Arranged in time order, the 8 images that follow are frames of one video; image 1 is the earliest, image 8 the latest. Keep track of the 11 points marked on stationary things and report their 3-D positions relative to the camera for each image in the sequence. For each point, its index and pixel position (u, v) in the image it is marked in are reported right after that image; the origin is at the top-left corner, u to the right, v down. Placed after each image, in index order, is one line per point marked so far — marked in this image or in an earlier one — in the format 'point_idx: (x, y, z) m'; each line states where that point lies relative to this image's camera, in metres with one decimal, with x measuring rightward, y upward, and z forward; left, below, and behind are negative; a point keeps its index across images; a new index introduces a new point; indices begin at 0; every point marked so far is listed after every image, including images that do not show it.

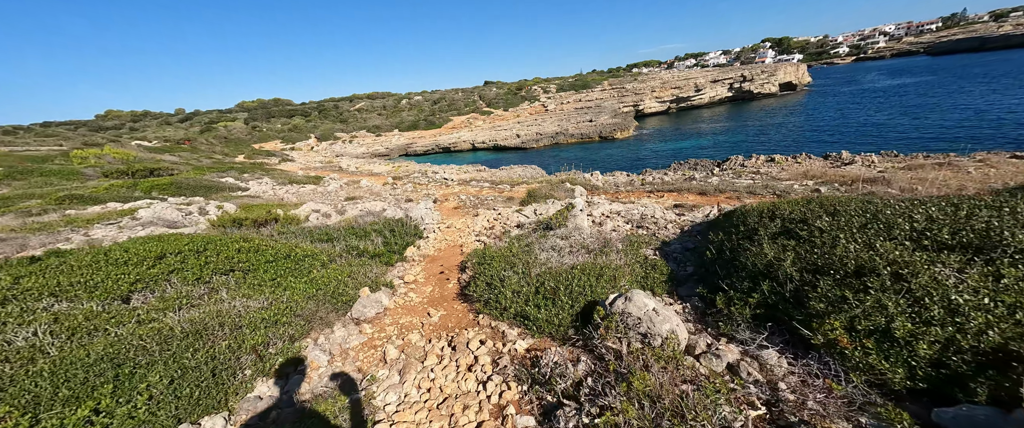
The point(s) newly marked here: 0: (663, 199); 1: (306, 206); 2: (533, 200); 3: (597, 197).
0: (+6.9, +0.6, +16.0) m
1: (-10.4, +0.4, +17.6) m
2: (+0.9, +0.6, +15.0) m
3: (+3.9, +0.7, +16.0) m
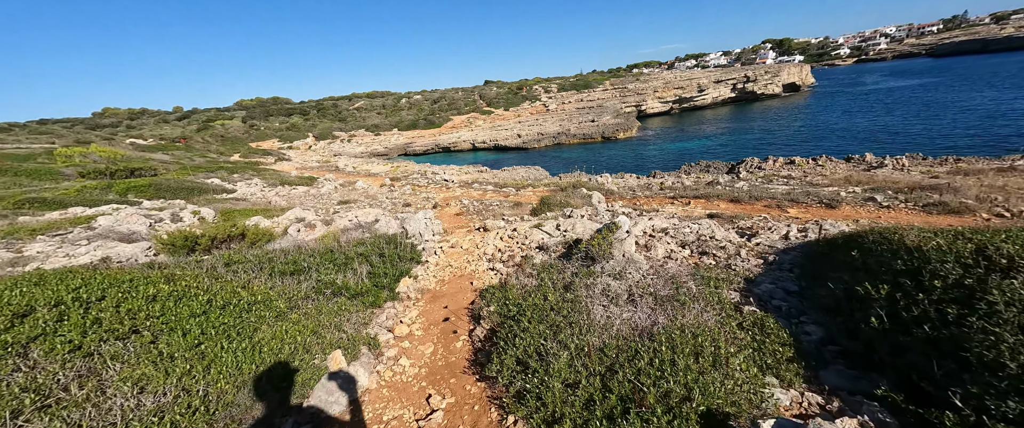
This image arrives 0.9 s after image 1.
0: (+7.3, +0.2, +14.3) m
1: (-10.0, +0.1, +15.9) m
2: (+1.3, +0.2, +13.2) m
3: (+4.3, +0.4, +14.3) m
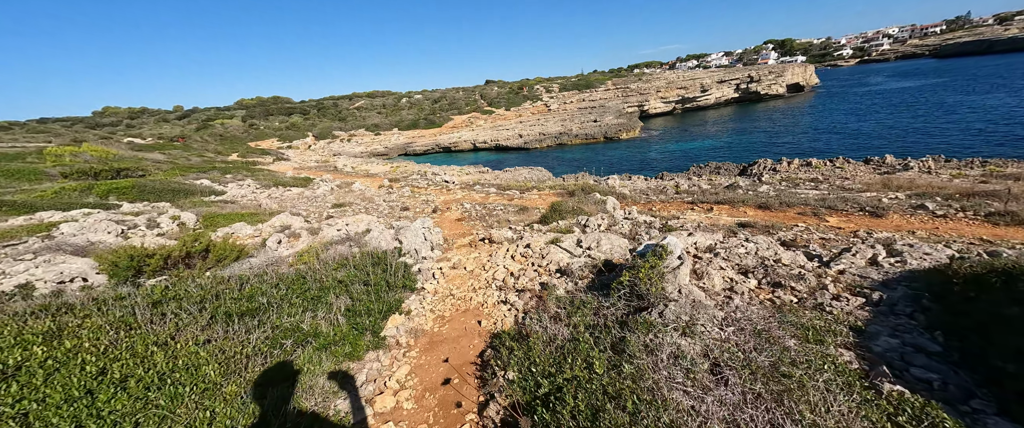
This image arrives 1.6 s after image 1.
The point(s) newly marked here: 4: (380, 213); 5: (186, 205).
0: (+7.6, -0.1, +13.0) m
1: (-9.7, -0.1, +14.6) m
2: (+1.6, 0.0, +12.0) m
3: (+4.6, +0.1, +13.0) m
4: (-7.2, +0.1, +18.9) m
5: (-18.7, +0.3, +19.9) m
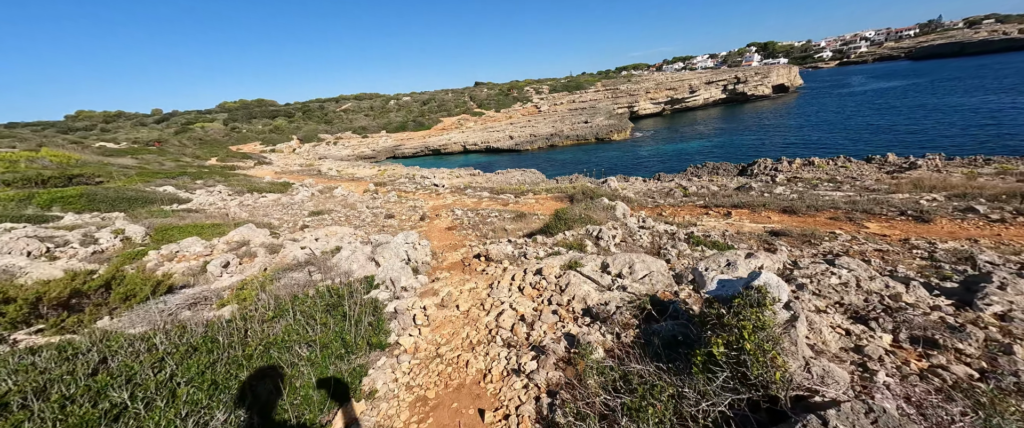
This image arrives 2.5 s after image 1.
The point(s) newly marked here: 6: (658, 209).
0: (+7.5, -0.3, +11.6) m
1: (-9.8, -0.5, +12.7) m
2: (+1.5, -0.3, +10.4) m
3: (+4.5, -0.2, +11.5) m
4: (-7.5, -0.4, +17.1) m
5: (-19.0, -0.2, +17.8) m
6: (+6.2, +0.2, +14.8) m
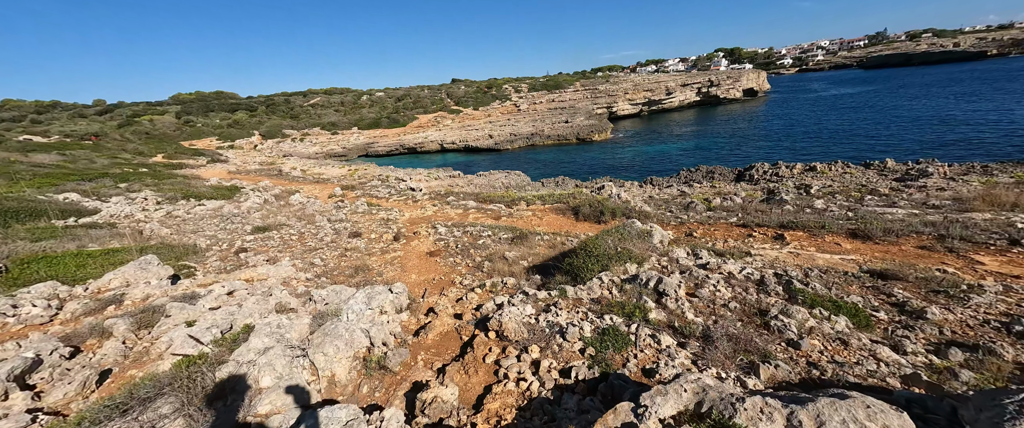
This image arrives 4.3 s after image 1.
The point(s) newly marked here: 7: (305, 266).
0: (+7.6, -1.0, +9.1) m
1: (-9.7, -1.3, +9.0) m
2: (+1.8, -1.0, +7.5) m
3: (+4.6, -0.9, +8.8) m
4: (-7.7, -1.1, +13.5) m
5: (-19.2, -1.0, +13.4) m
6: (+6.1, -0.5, +12.2) m
7: (-6.6, -1.6, +11.1) m
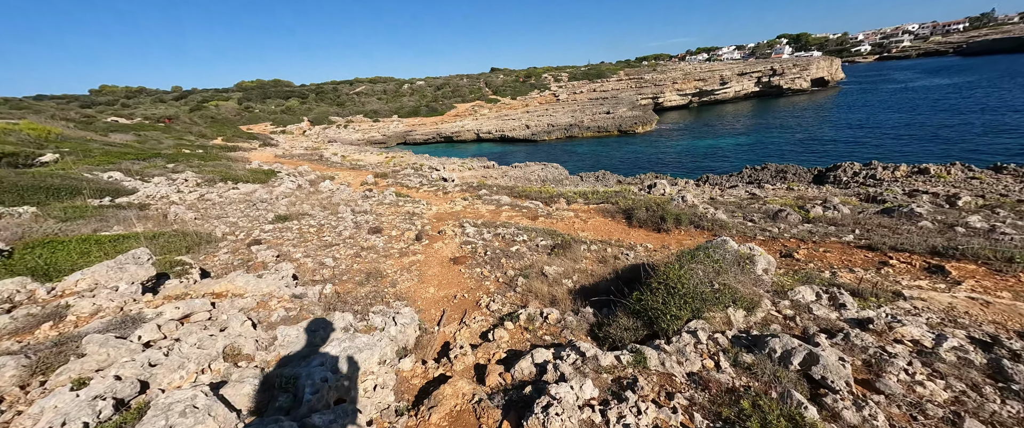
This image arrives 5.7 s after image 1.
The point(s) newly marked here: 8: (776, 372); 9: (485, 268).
0: (+8.5, -1.5, +6.1) m
1: (-8.8, -1.0, +7.8) m
2: (+2.5, -1.3, +5.1) m
3: (+5.5, -1.3, +6.1) m
4: (-6.3, -0.8, +12.1) m
5: (-17.7, -0.2, +13.2) m
6: (+7.3, -0.9, +9.3) m
7: (-5.5, -1.4, +9.6) m
8: (+2.9, -1.6, +3.9) m
9: (-0.7, -1.4, +9.4) m
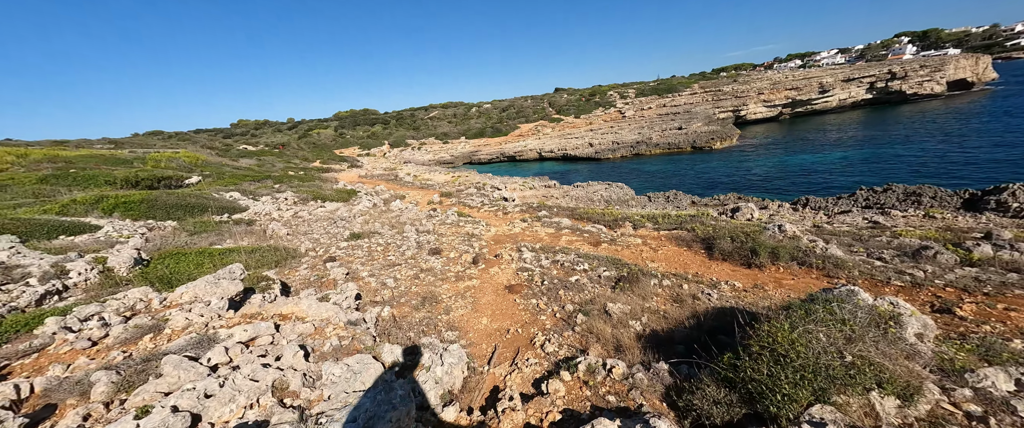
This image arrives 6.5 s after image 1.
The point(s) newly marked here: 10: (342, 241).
0: (+9.3, -2.2, +3.7) m
1: (-7.3, -1.5, +8.7) m
2: (+3.2, -1.9, +3.9) m
3: (+6.3, -1.9, +4.3) m
4: (-4.1, -1.6, +12.4) m
5: (-15.1, -0.9, +15.7) m
6: (+8.7, -1.7, +7.1) m
7: (-3.8, -2.1, +9.8) m
8: (+3.3, -2.1, +2.7) m
9: (+0.9, -2.2, +8.8) m
10: (-7.2, -1.2, +15.0) m
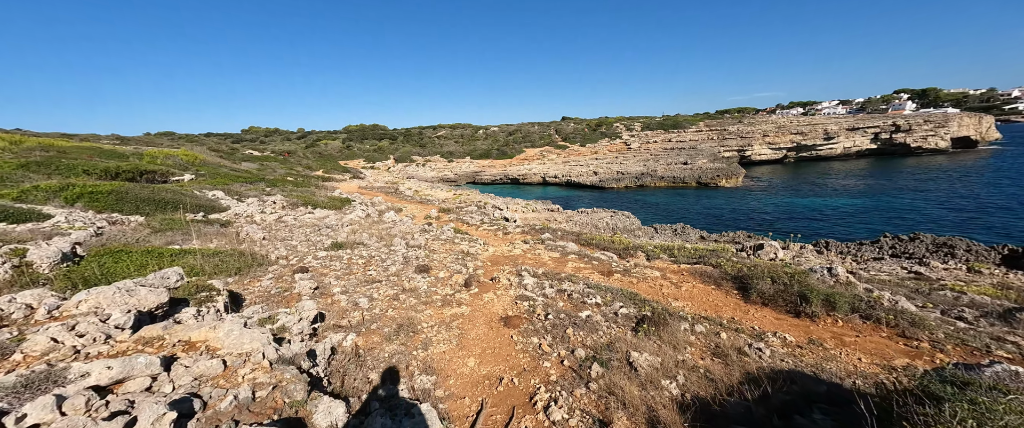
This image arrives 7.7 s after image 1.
0: (+9.2, -2.8, +1.9) m
1: (-7.3, -1.3, +7.0) m
2: (+3.1, -2.1, +2.1) m
3: (+6.2, -2.4, +2.5) m
4: (-4.1, -1.9, +10.6) m
5: (-15.1, -0.6, +14.0) m
6: (+8.7, -2.6, +5.3) m
7: (-3.9, -2.2, +8.0) m
8: (+3.3, -2.2, +0.9) m
9: (+0.8, -2.5, +6.9) m
10: (-7.2, -1.4, +13.3) m
